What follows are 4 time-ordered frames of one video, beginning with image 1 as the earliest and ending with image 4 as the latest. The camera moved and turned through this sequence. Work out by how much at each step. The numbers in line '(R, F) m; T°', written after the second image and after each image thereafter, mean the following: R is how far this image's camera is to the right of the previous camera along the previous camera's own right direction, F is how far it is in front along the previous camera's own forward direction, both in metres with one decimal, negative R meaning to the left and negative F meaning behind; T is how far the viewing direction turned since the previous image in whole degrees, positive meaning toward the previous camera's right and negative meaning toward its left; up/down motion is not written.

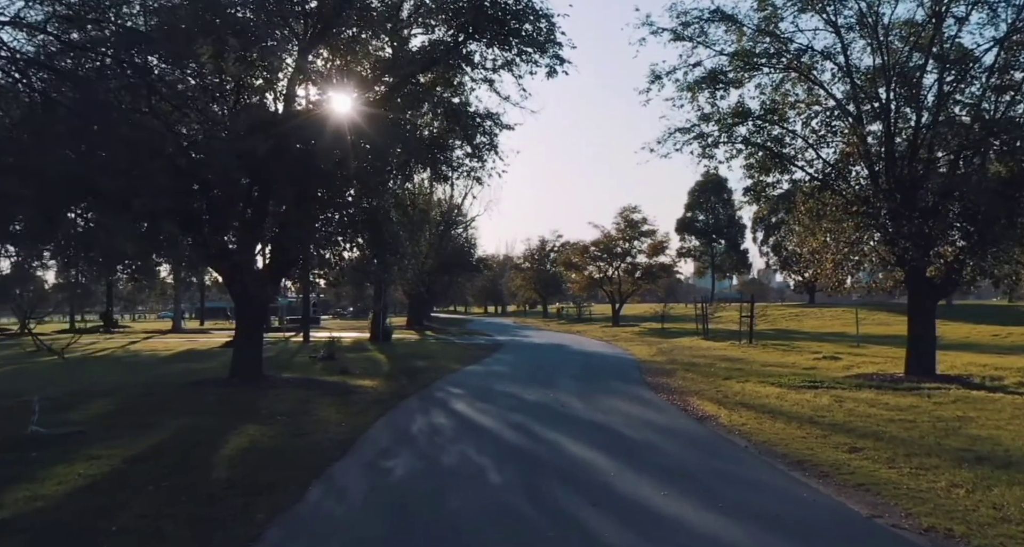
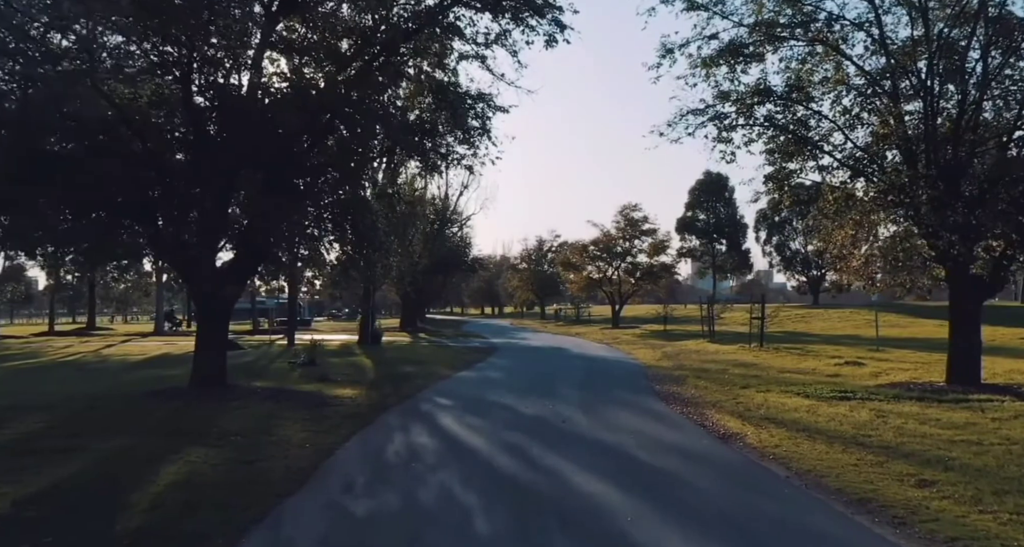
(+0.1, +1.7) m; 0°
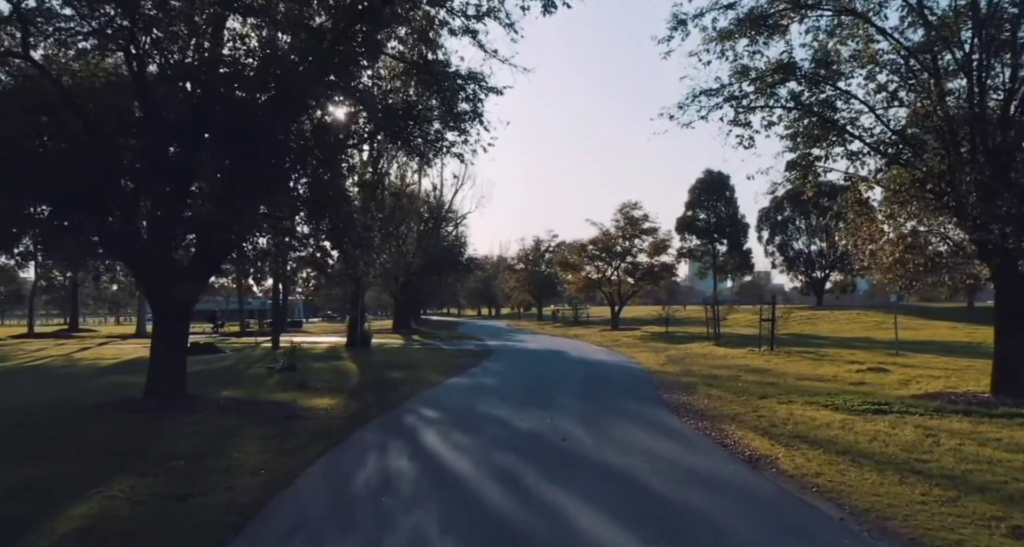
(+0.1, +1.6) m; 0°
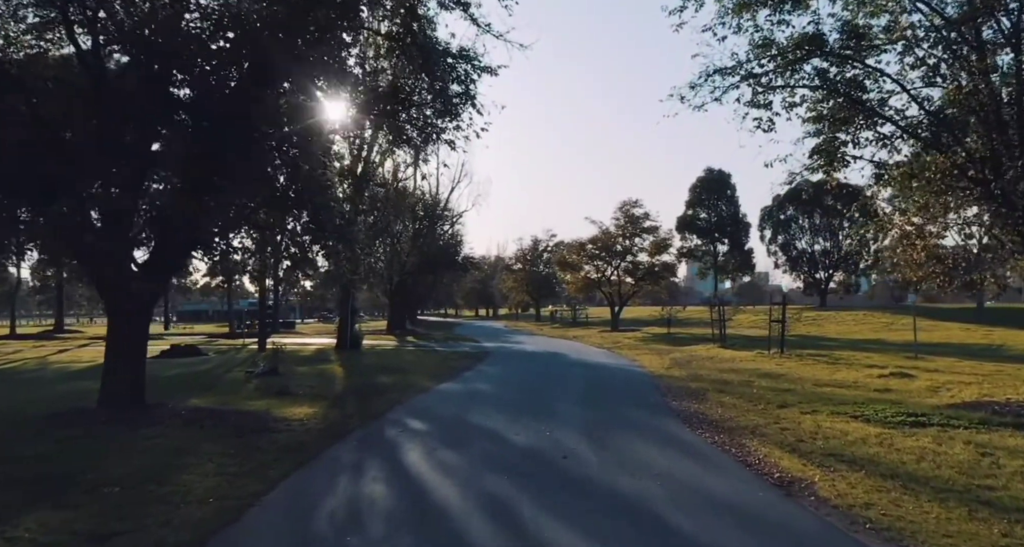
(0.0, +1.3) m; 0°
